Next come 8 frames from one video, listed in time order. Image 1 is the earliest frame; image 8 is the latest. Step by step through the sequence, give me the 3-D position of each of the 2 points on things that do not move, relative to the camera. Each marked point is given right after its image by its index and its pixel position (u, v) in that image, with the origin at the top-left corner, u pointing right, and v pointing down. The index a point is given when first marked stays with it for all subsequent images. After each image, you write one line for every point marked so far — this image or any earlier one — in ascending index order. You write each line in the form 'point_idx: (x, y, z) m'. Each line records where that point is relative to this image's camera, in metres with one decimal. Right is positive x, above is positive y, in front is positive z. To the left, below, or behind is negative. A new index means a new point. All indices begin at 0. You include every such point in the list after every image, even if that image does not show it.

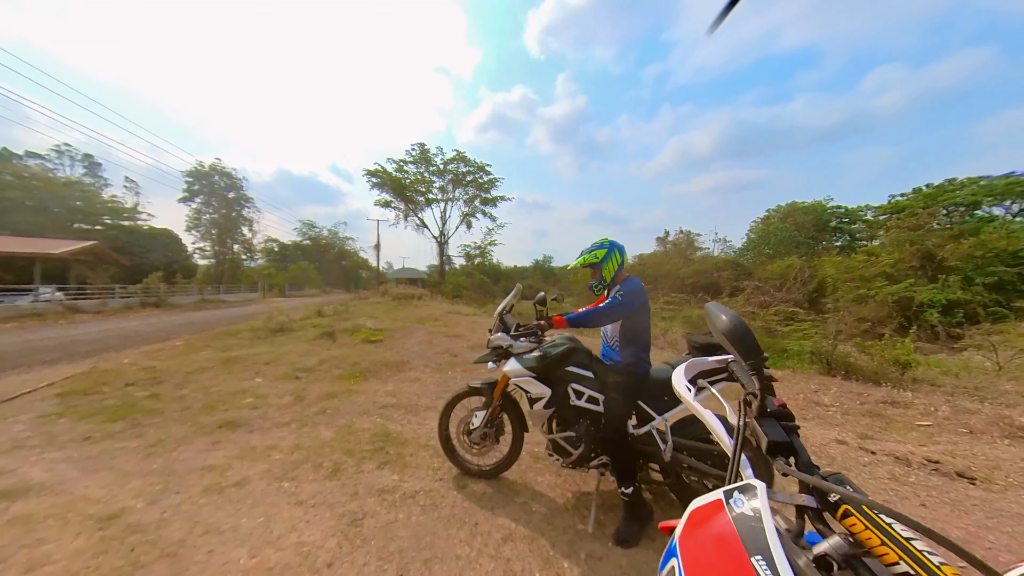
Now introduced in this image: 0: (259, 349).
0: (-8.2, -2.0, +9.5) m
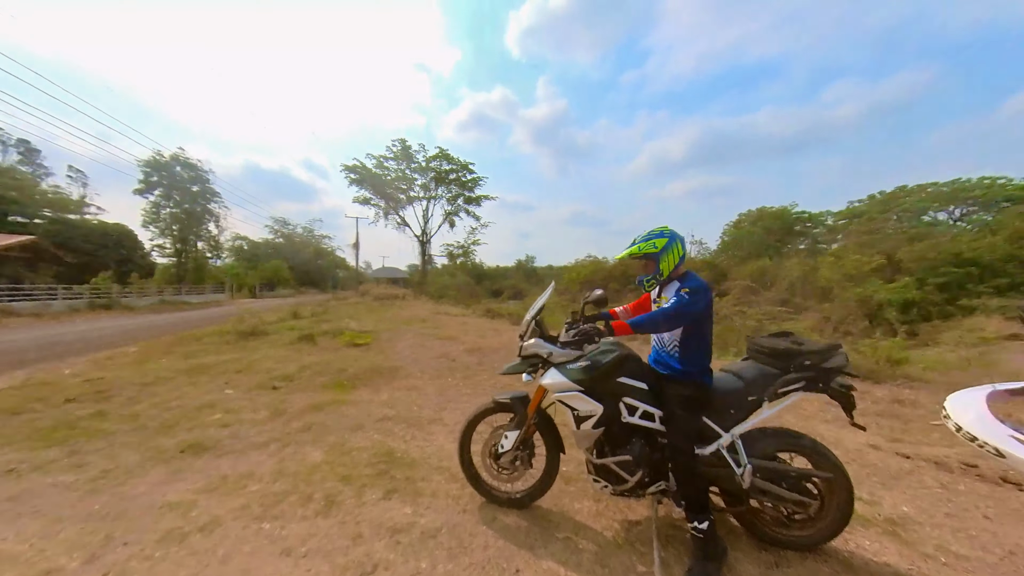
0: (-8.3, -2.0, +8.6) m
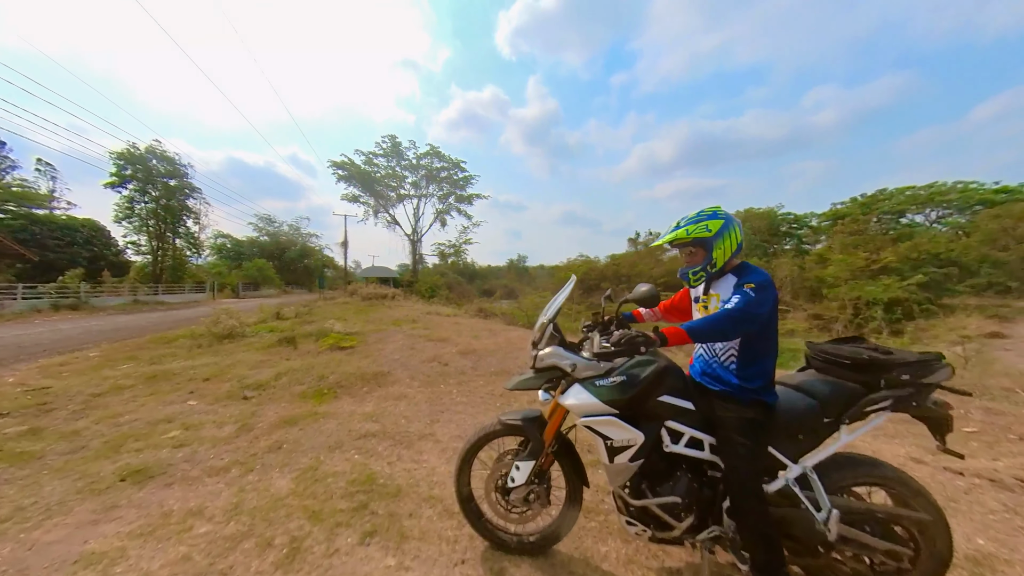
0: (-8.4, -2.0, +7.8) m
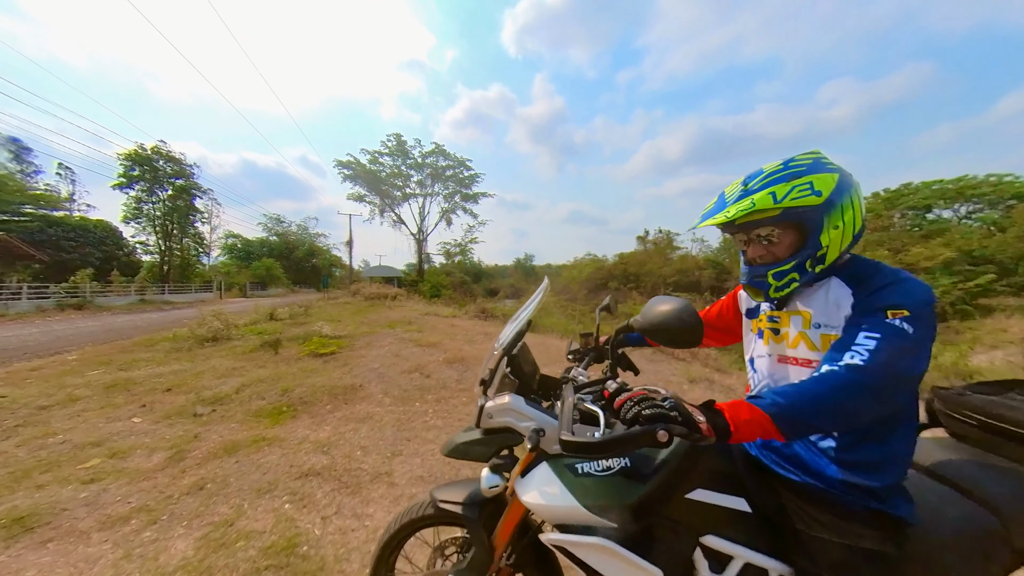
0: (-8.6, -2.0, +7.3) m
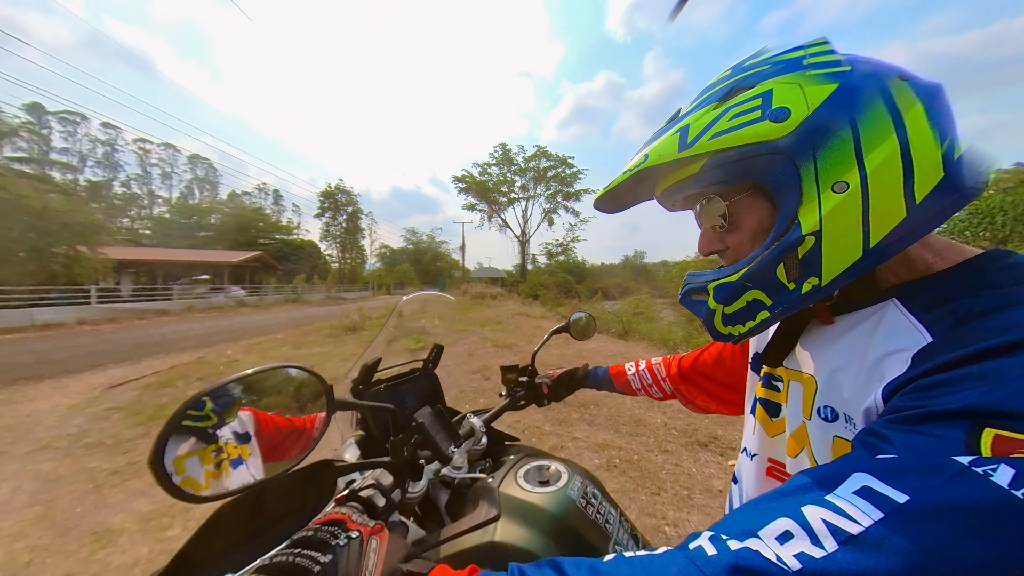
0: (-6.3, -2.0, +9.7) m
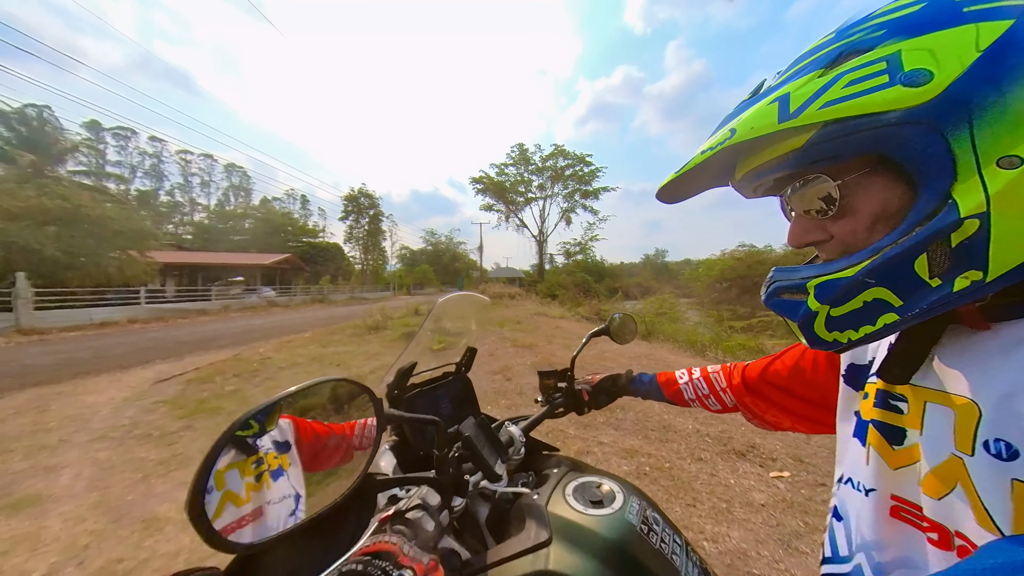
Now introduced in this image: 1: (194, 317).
0: (-5.7, -2.1, +10.0) m
1: (-17.1, -1.5, +15.5) m
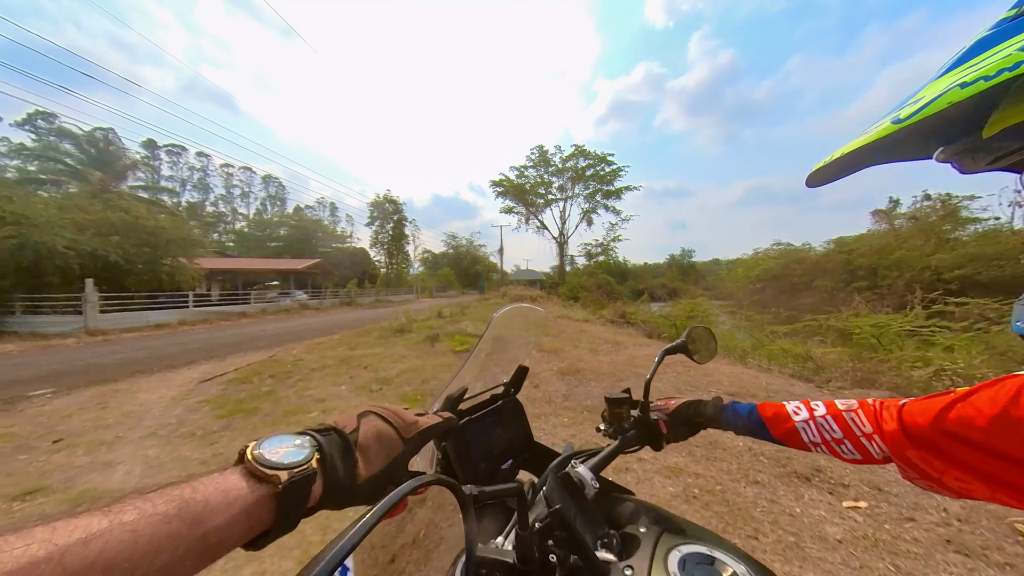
0: (-4.8, -2.2, +10.2) m
1: (-15.9, -1.8, +16.5) m
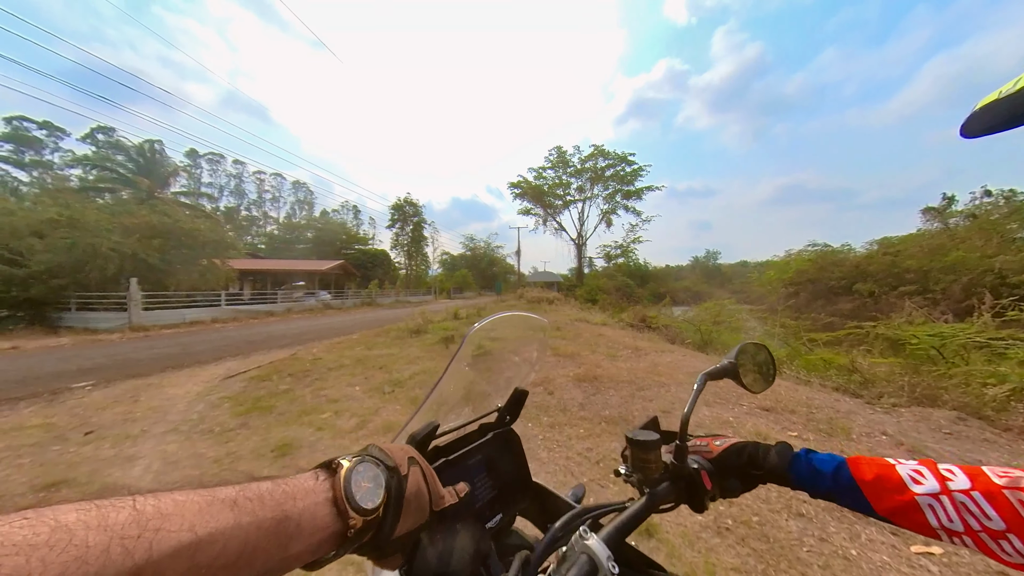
0: (-4.3, -2.2, +10.3) m
1: (-14.9, -1.8, +17.2) m
